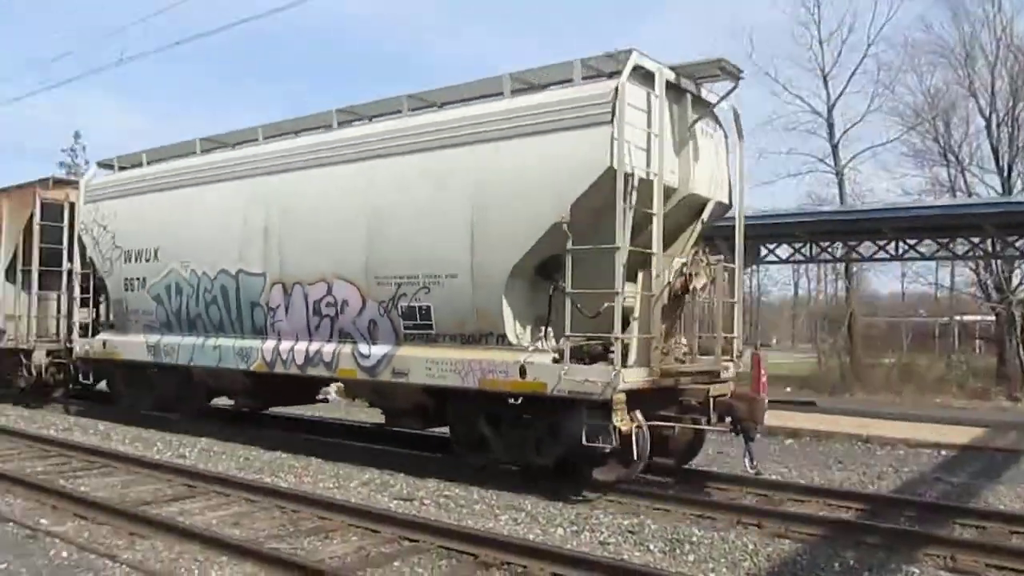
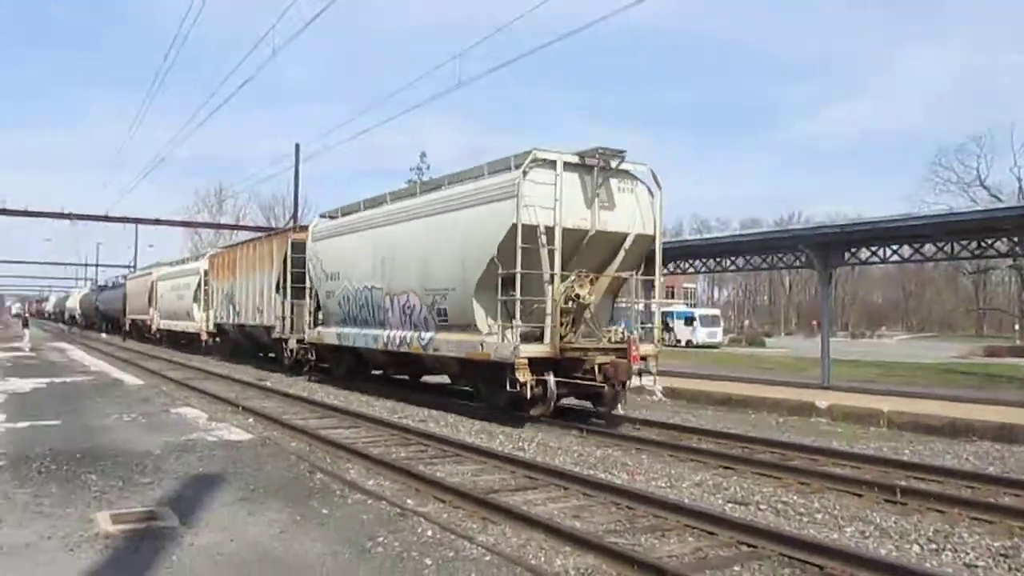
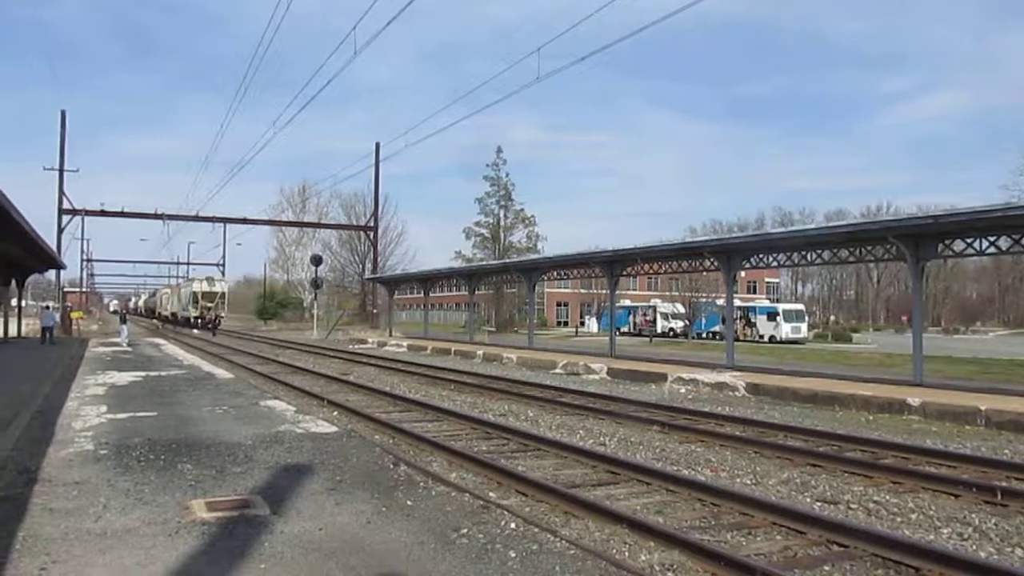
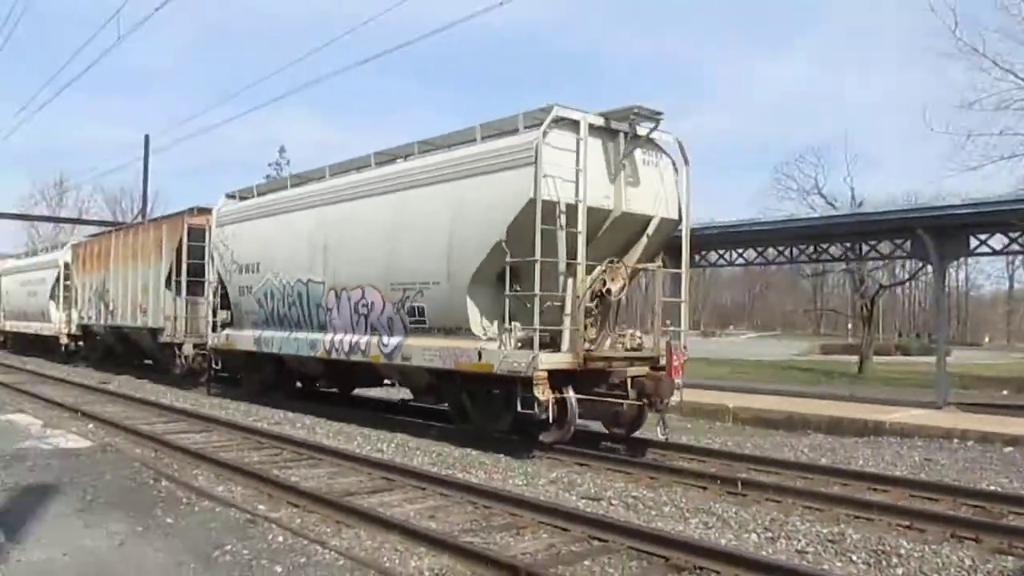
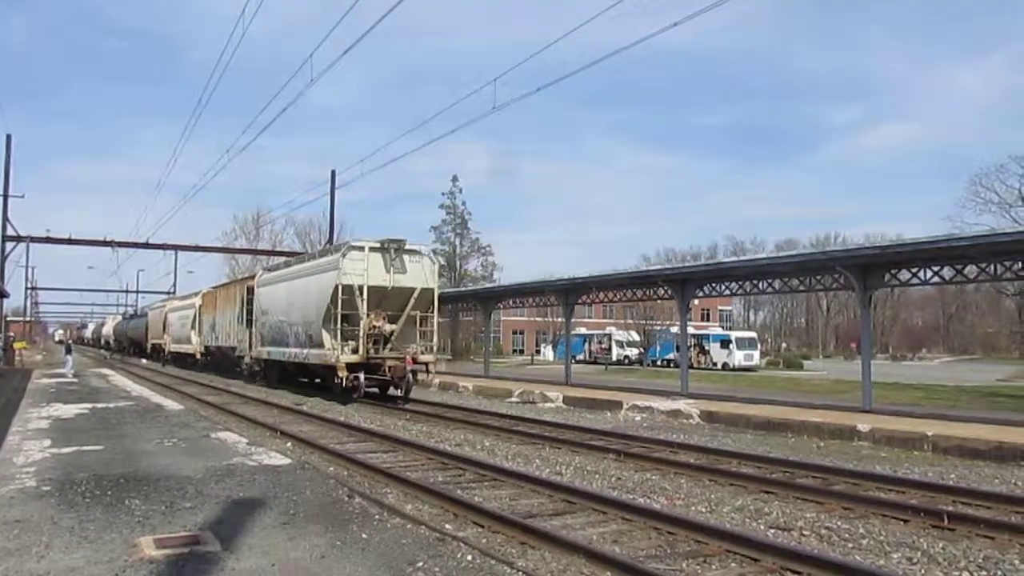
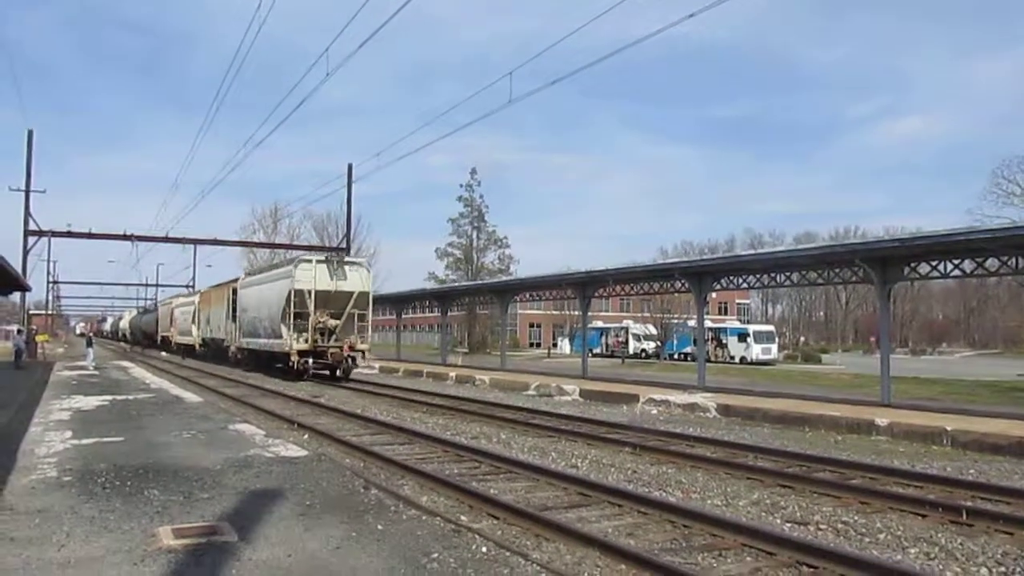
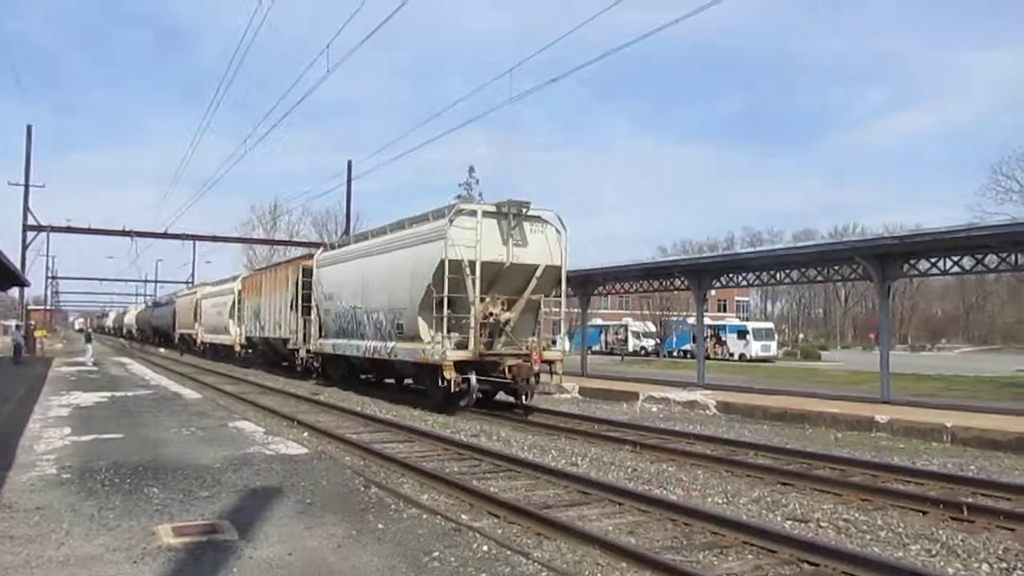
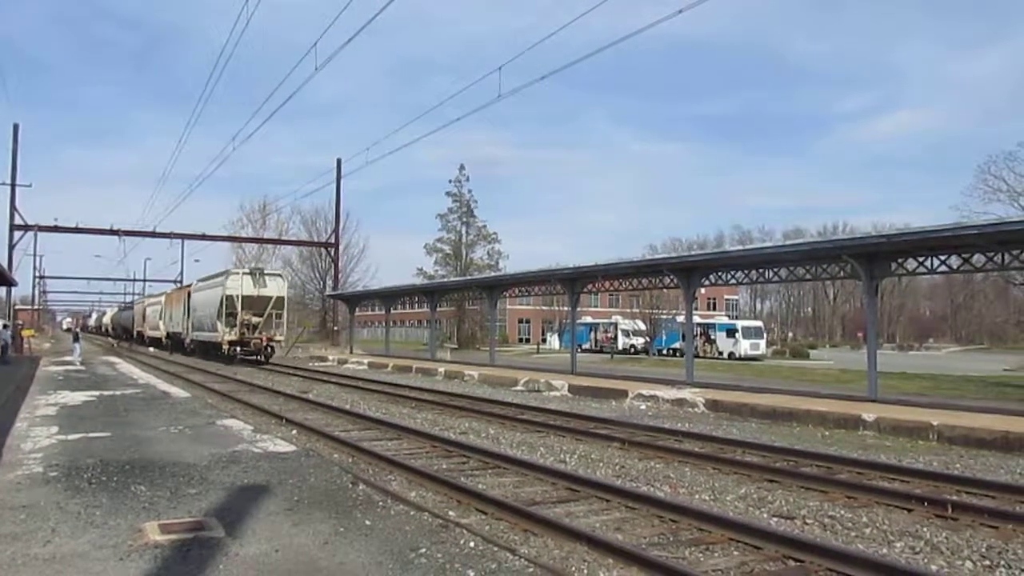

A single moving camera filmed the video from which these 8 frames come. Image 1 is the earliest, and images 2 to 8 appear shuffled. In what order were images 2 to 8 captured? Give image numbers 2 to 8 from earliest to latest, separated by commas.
4, 2, 7, 5, 6, 8, 3
